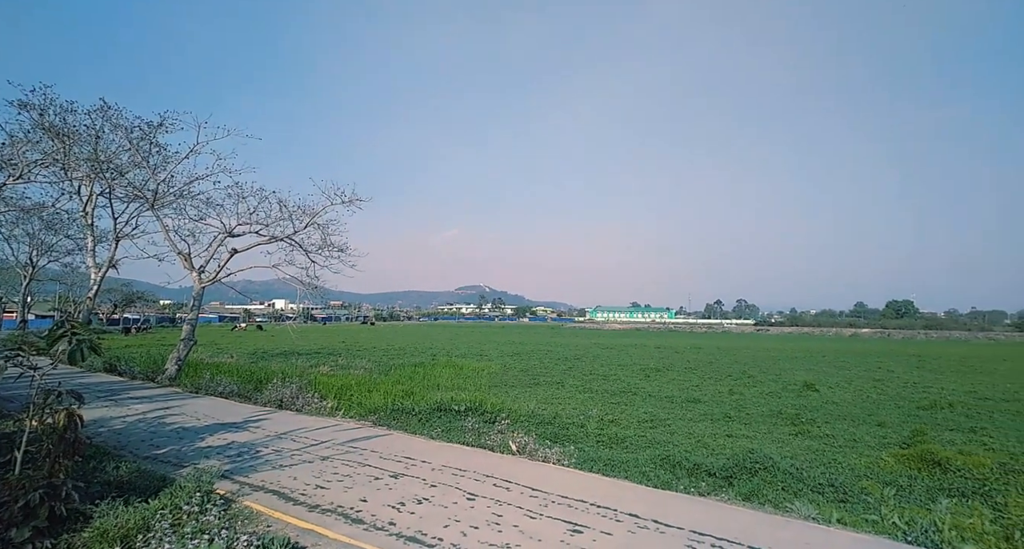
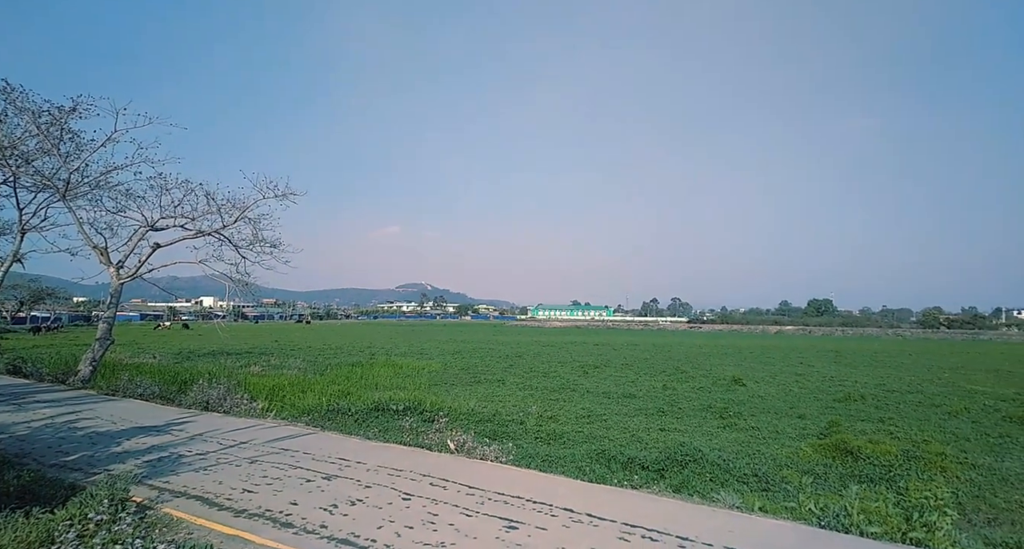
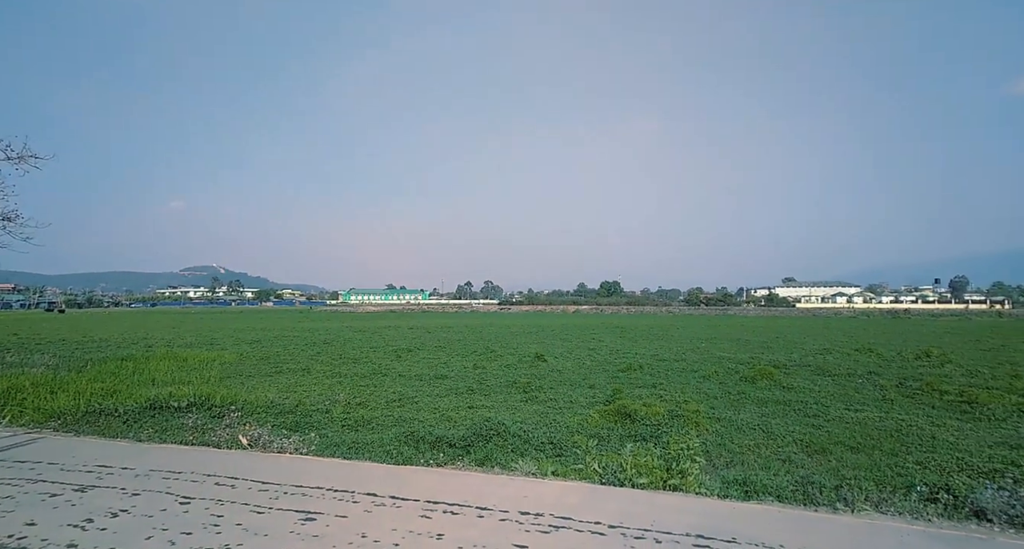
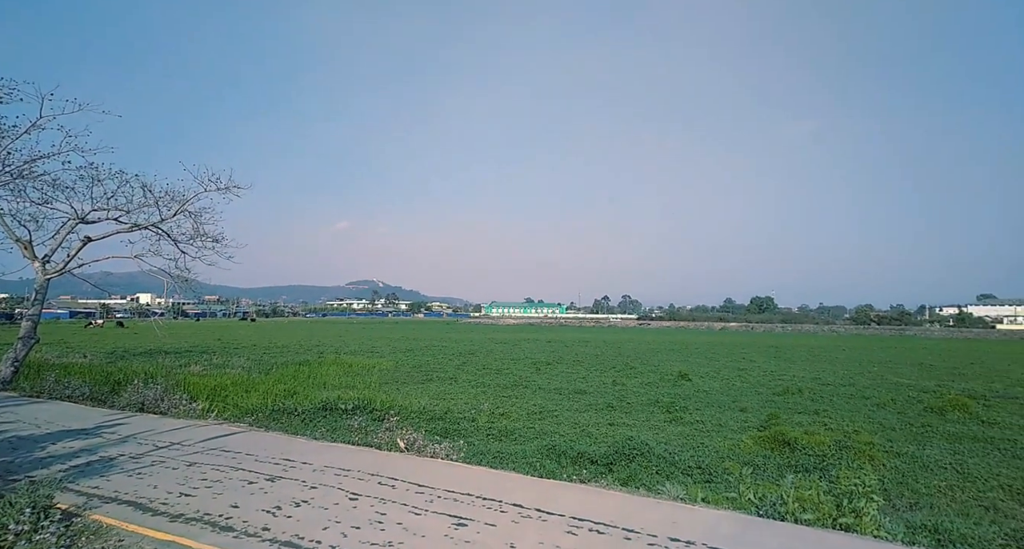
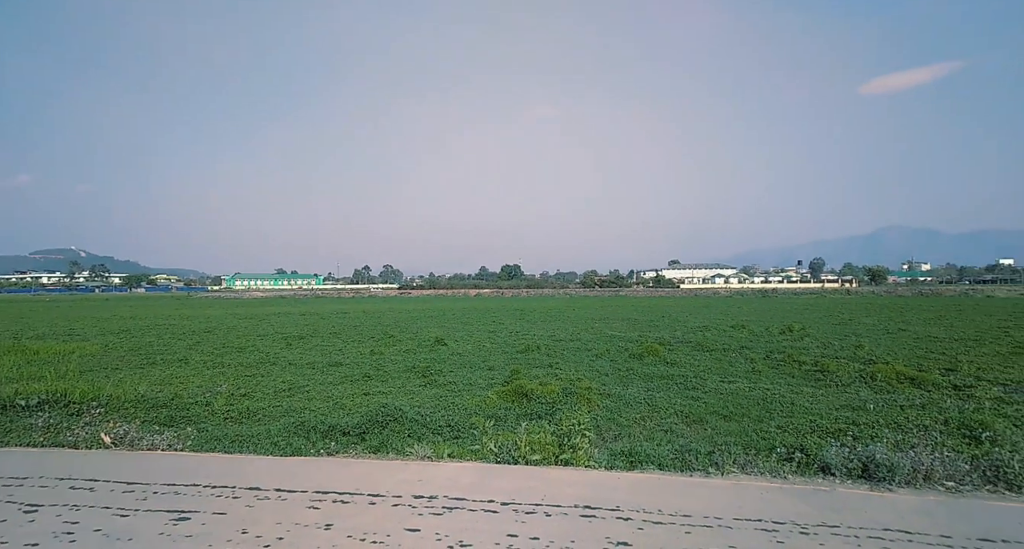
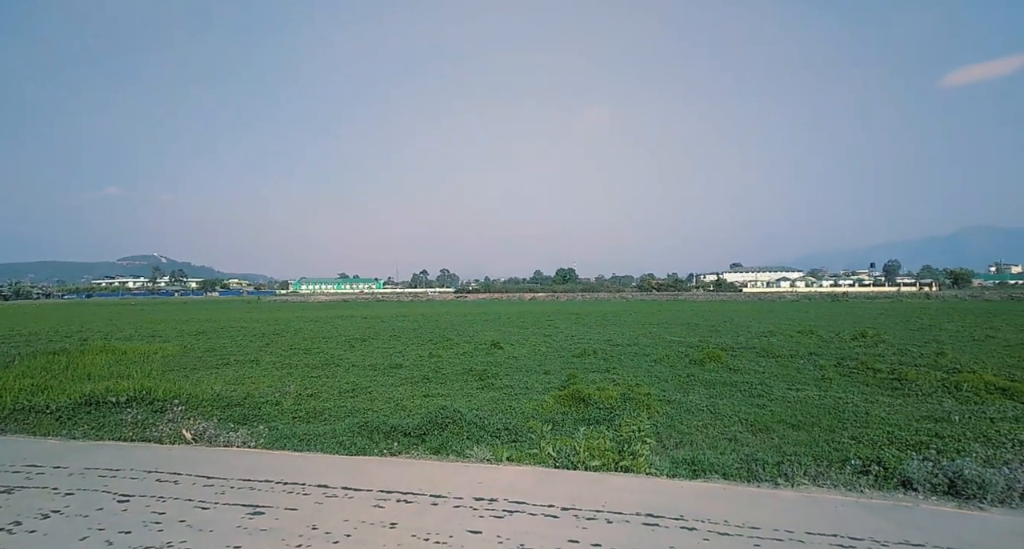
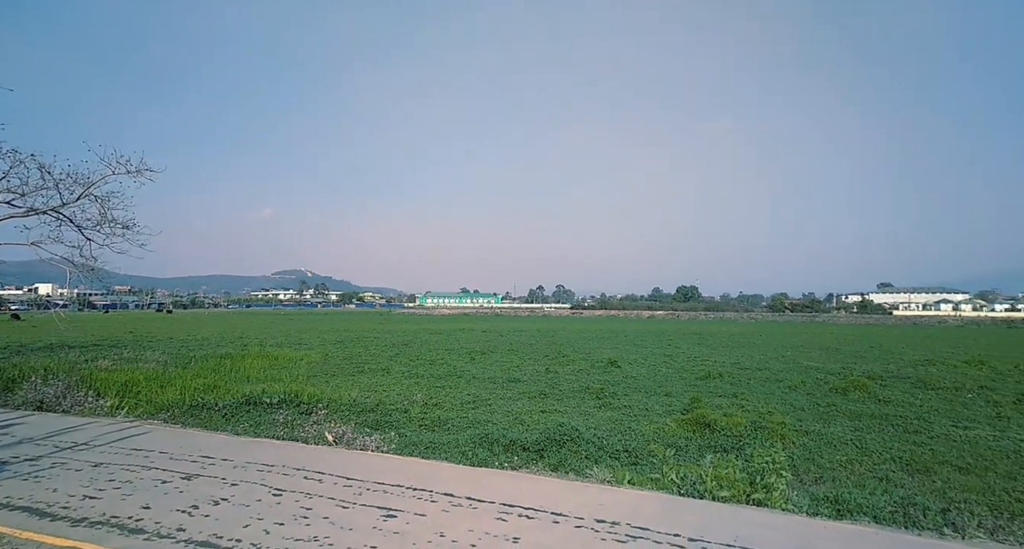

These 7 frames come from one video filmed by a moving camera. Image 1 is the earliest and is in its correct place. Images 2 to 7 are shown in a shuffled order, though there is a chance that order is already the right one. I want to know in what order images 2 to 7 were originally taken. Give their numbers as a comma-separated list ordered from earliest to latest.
2, 4, 7, 3, 6, 5
